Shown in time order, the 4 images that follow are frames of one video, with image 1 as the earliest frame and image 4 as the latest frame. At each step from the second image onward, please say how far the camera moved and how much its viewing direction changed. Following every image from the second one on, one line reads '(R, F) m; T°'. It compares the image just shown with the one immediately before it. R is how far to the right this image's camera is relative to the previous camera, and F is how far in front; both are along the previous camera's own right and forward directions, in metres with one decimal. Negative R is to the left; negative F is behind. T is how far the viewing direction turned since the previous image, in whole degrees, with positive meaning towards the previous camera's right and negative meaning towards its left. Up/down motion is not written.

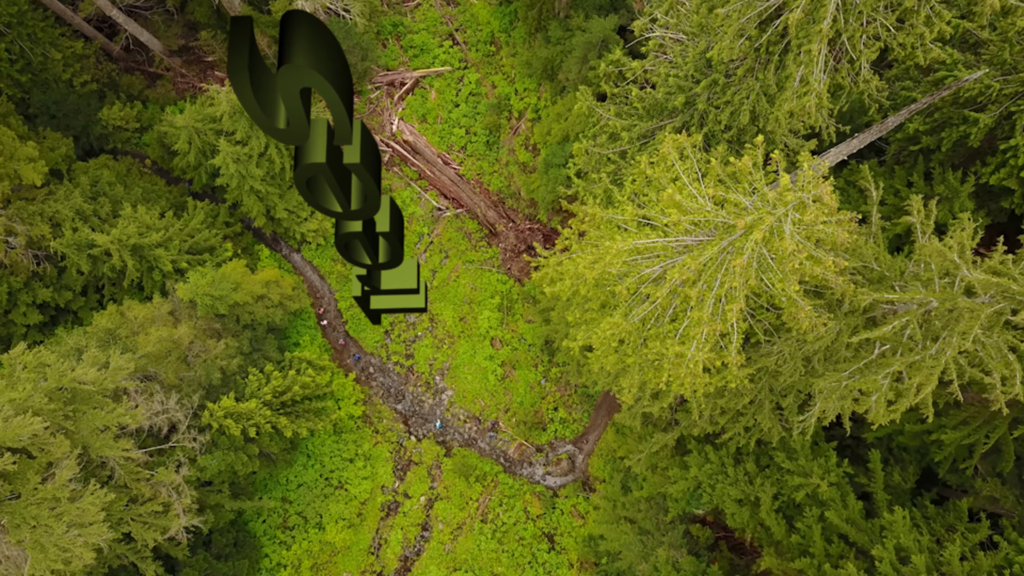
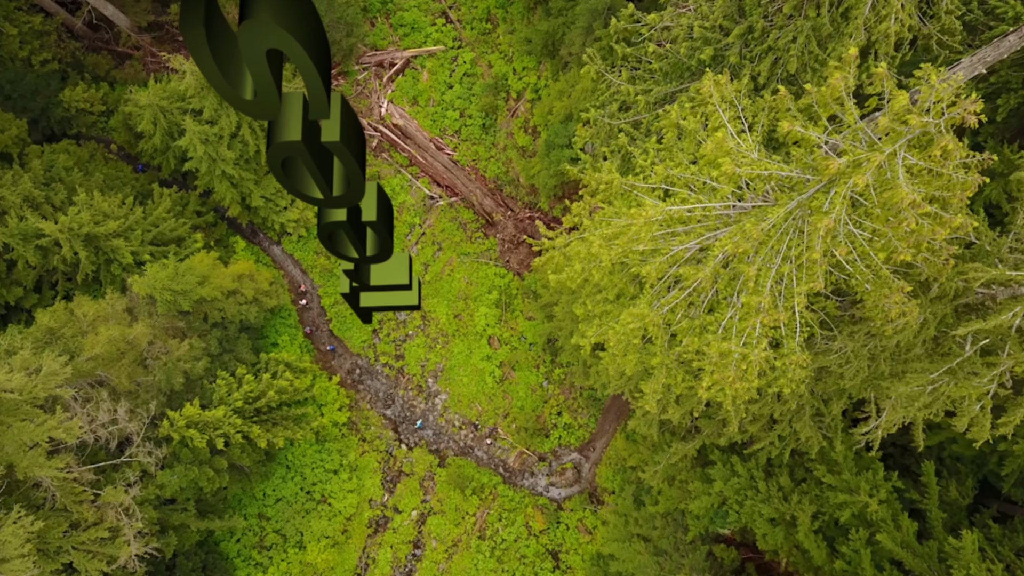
(0.0, +2.1) m; 0°
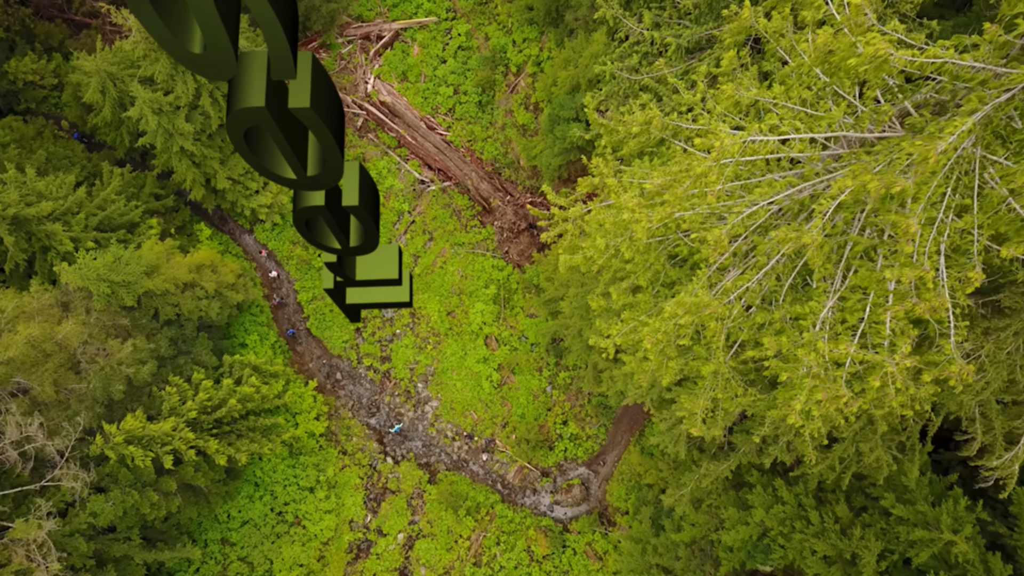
(0.0, +2.5) m; 0°
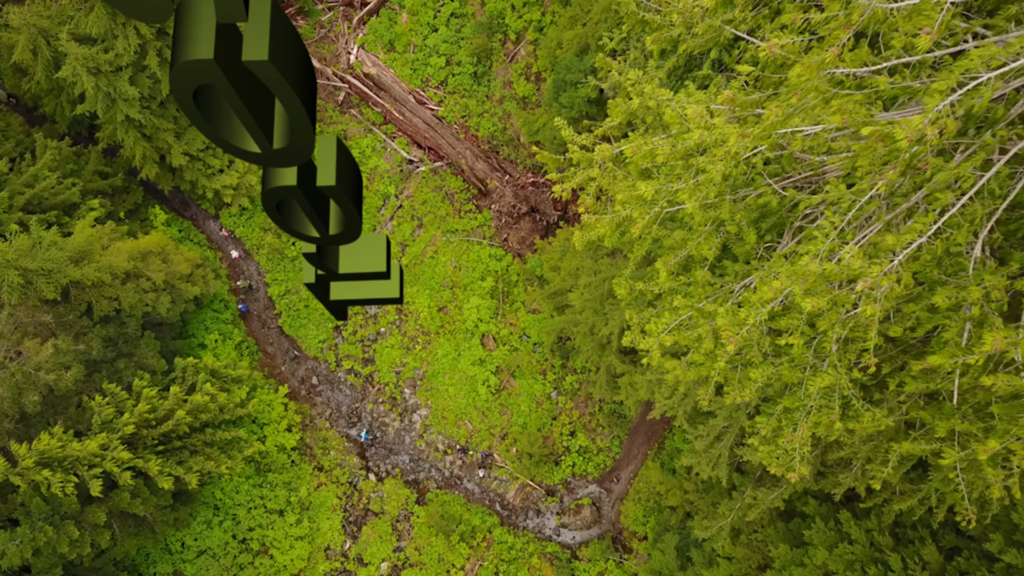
(0.0, +2.4) m; 0°
